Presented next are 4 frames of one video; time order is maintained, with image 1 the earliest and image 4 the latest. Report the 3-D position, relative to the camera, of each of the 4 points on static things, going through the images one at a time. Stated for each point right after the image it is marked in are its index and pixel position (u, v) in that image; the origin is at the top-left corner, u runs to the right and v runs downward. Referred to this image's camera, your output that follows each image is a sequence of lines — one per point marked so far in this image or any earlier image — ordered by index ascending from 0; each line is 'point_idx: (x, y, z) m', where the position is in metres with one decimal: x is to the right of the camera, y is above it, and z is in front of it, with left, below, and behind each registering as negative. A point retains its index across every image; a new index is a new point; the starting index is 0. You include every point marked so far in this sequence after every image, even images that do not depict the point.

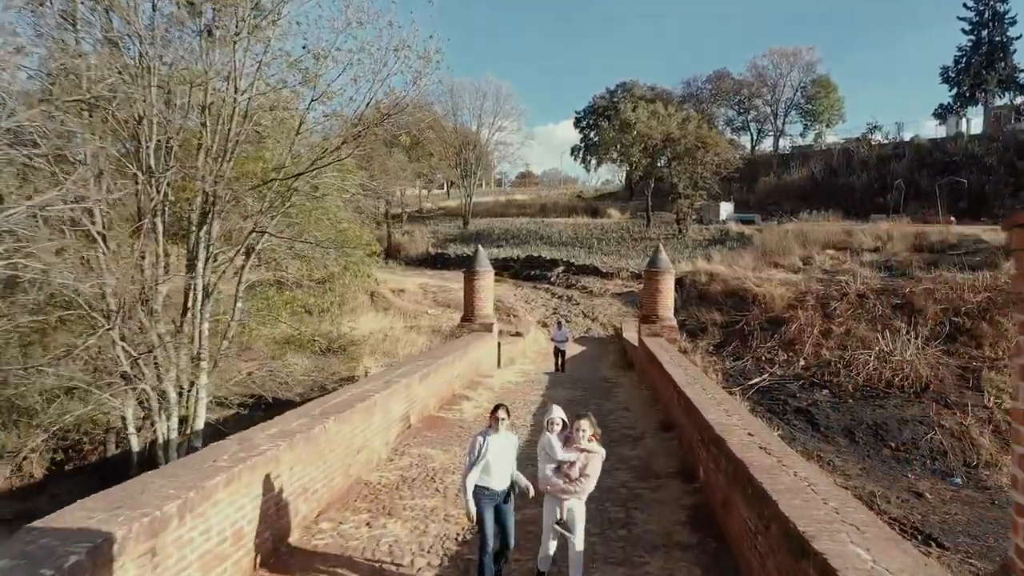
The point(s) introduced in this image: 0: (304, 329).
0: (-4.0, -0.8, +14.2) m
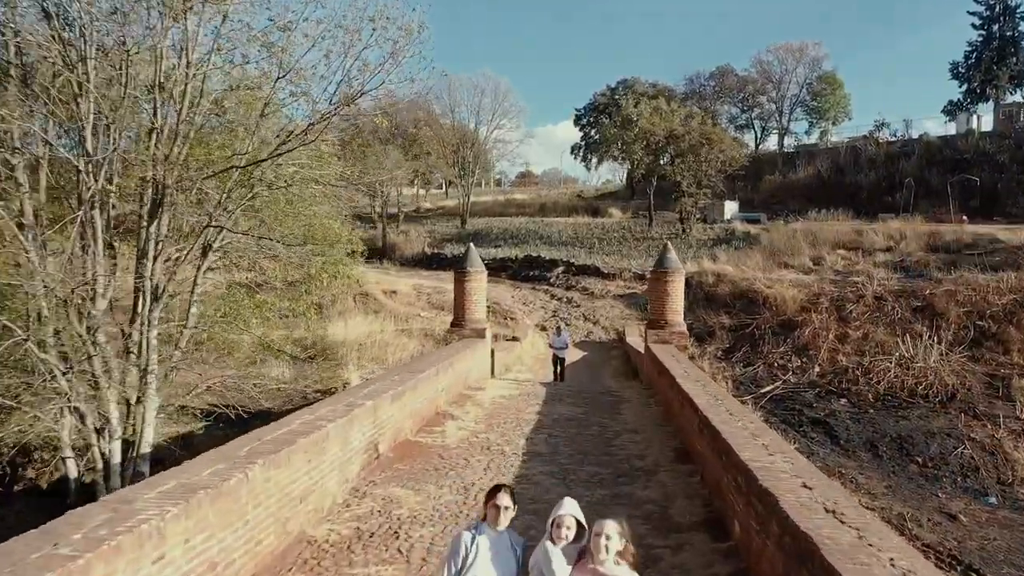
0: (-4.1, -0.8, +13.0) m
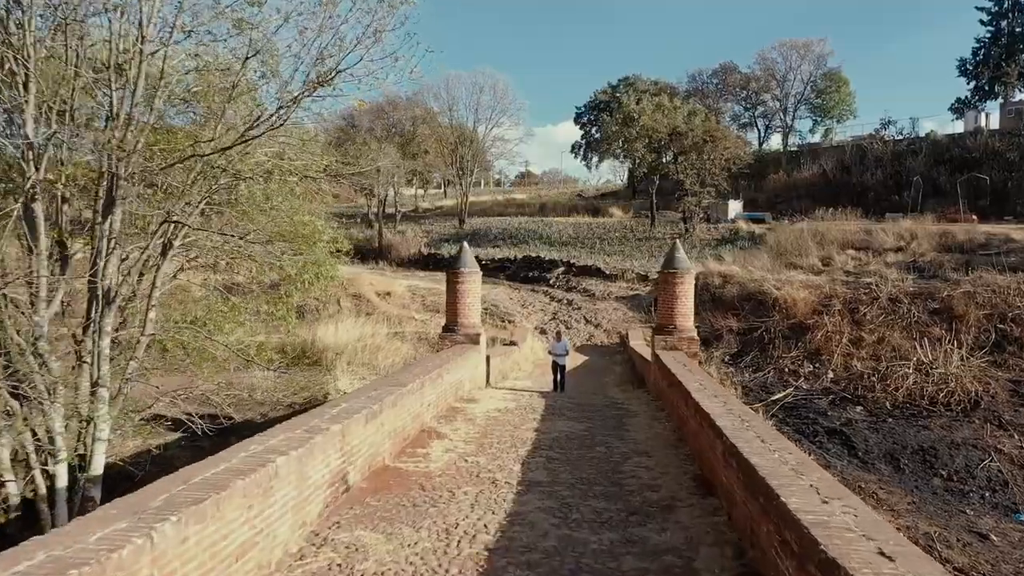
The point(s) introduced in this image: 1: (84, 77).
0: (-4.1, -0.8, +12.0) m
1: (-4.5, +2.2, +7.7) m
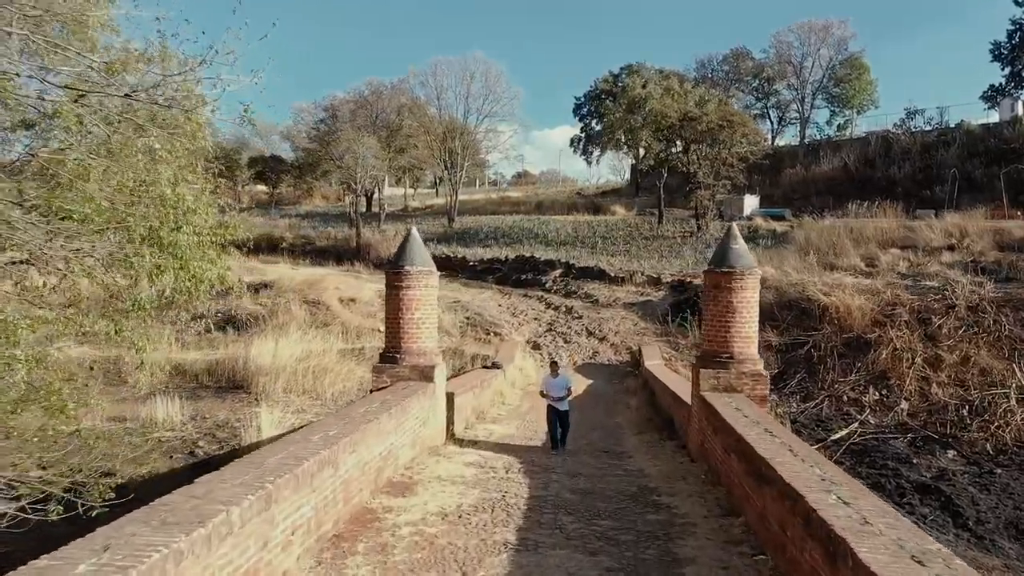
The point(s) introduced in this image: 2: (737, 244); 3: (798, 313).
0: (-4.5, -0.9, +8.0) m
1: (-4.8, +2.1, +3.7) m
2: (+2.3, +0.5, +7.8) m
3: (+7.1, -0.6, +18.5) m
